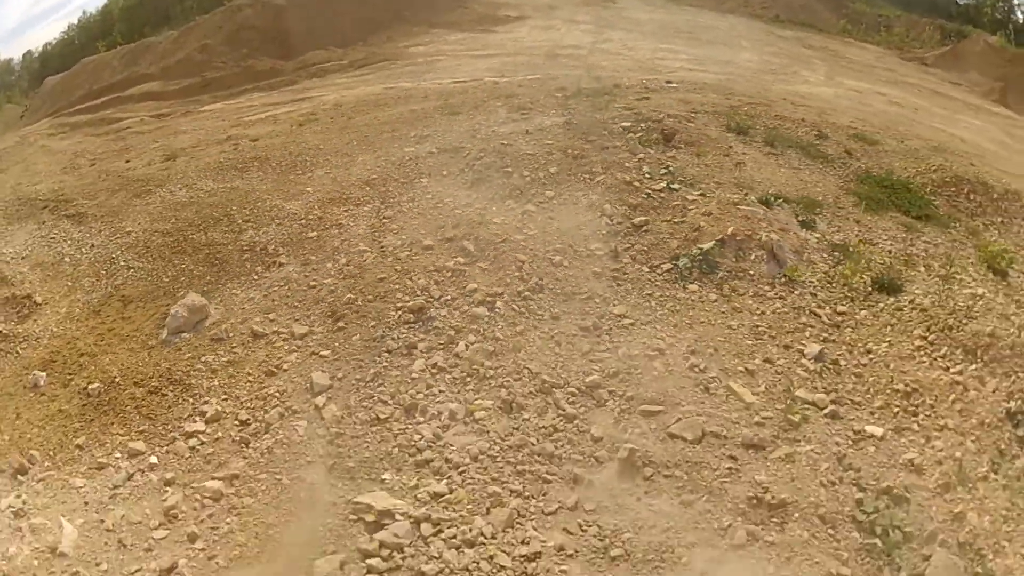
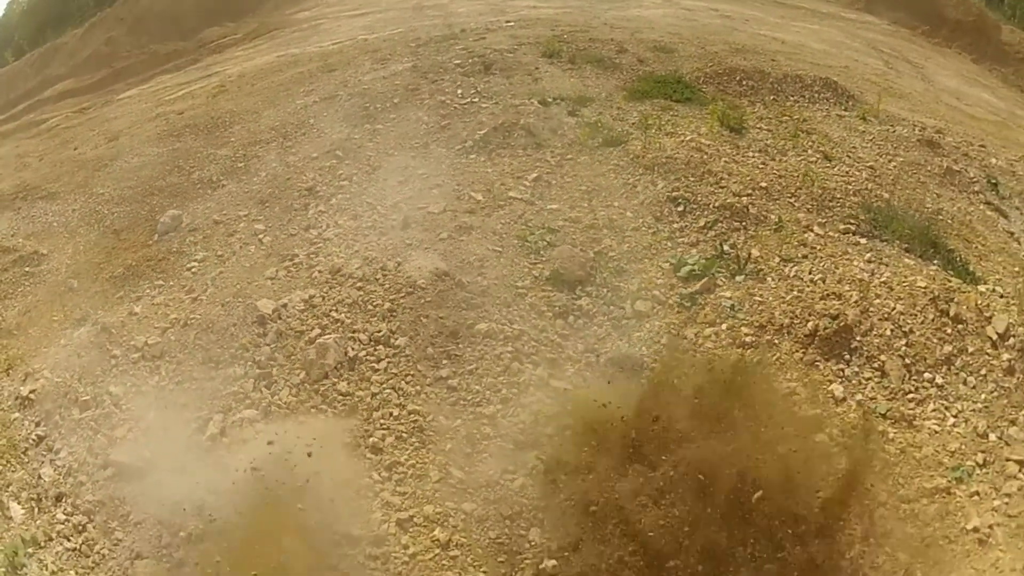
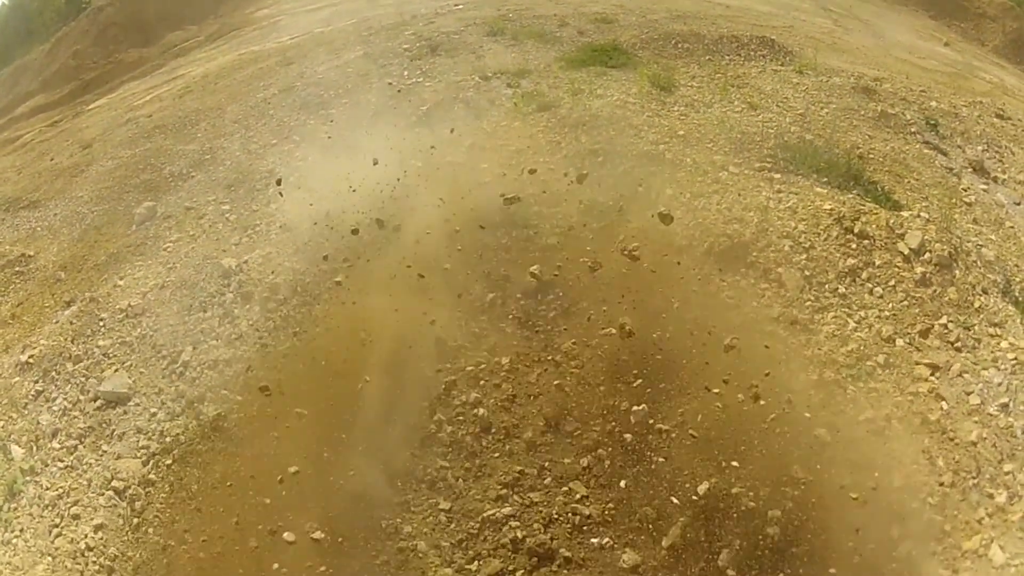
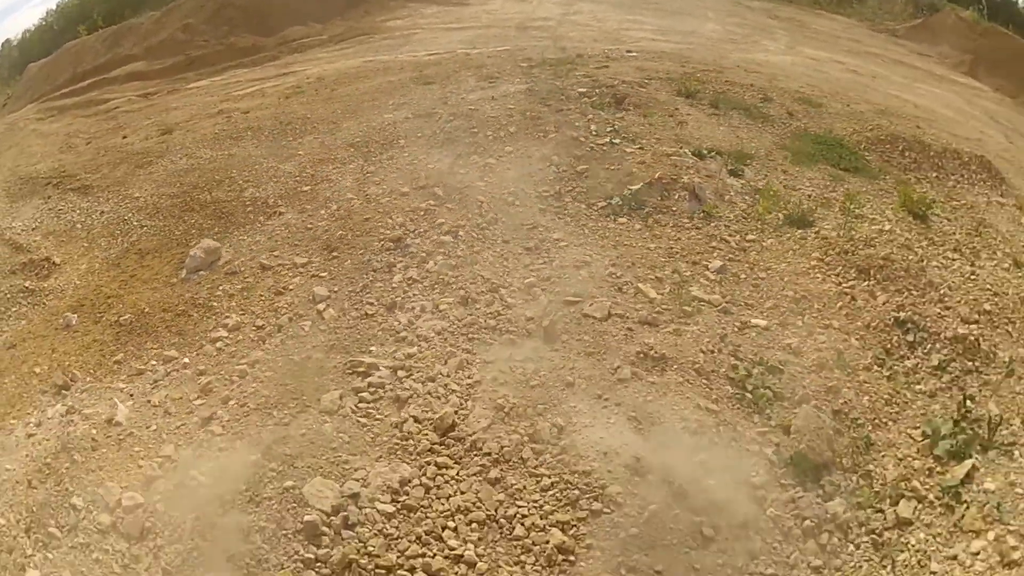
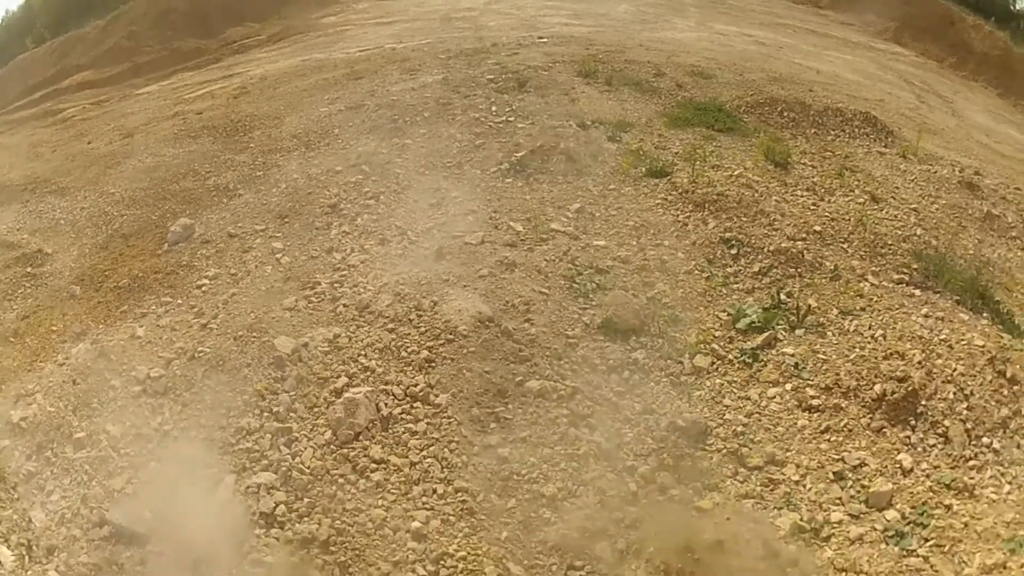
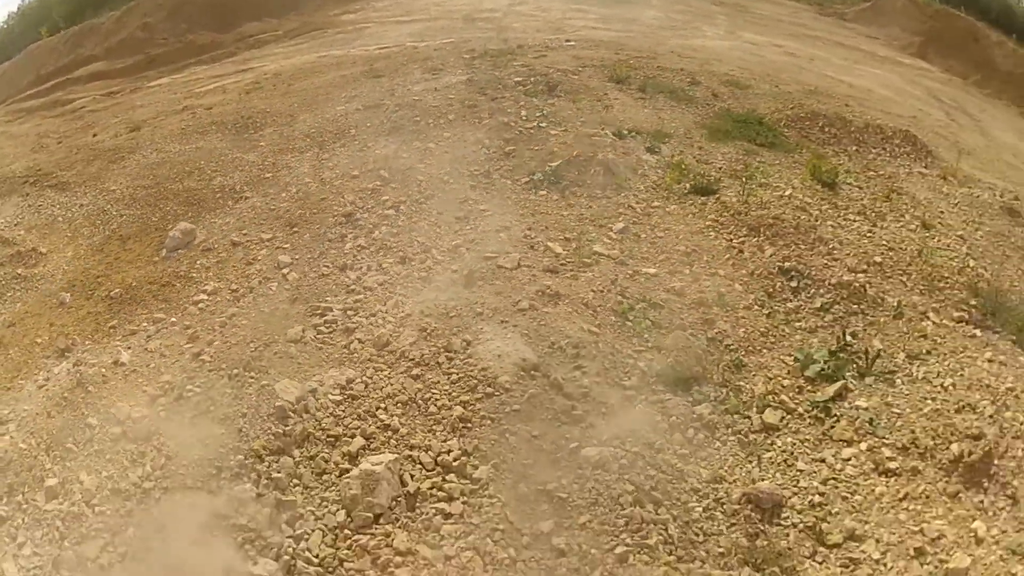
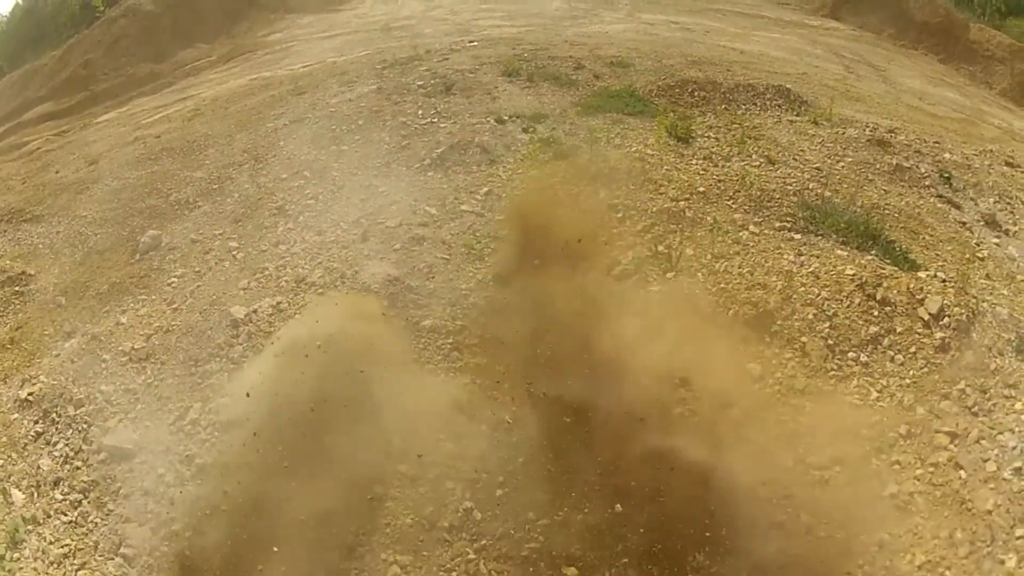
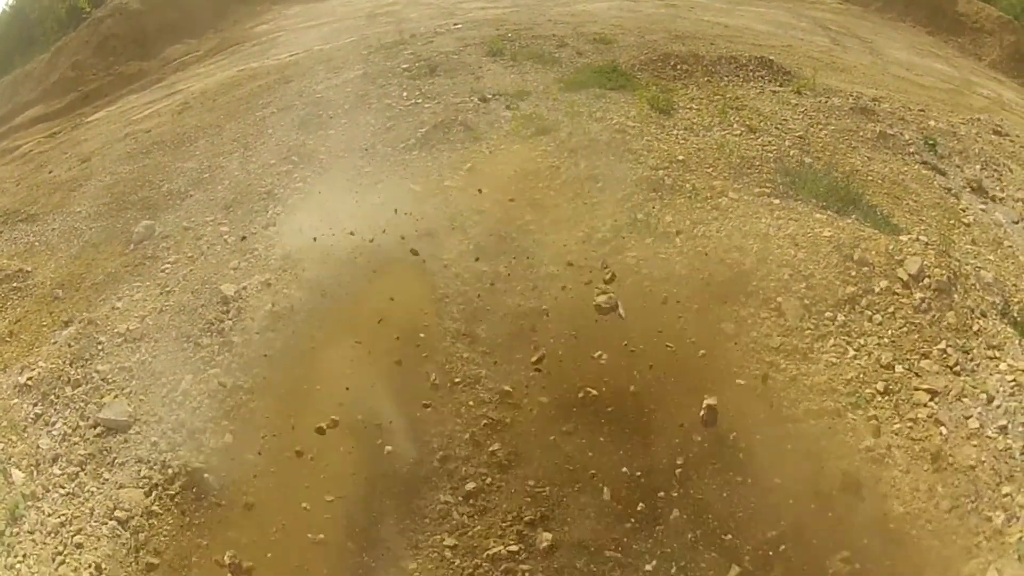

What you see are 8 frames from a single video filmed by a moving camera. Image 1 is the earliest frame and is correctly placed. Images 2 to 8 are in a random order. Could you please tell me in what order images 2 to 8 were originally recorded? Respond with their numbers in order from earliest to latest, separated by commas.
4, 6, 5, 2, 7, 8, 3
